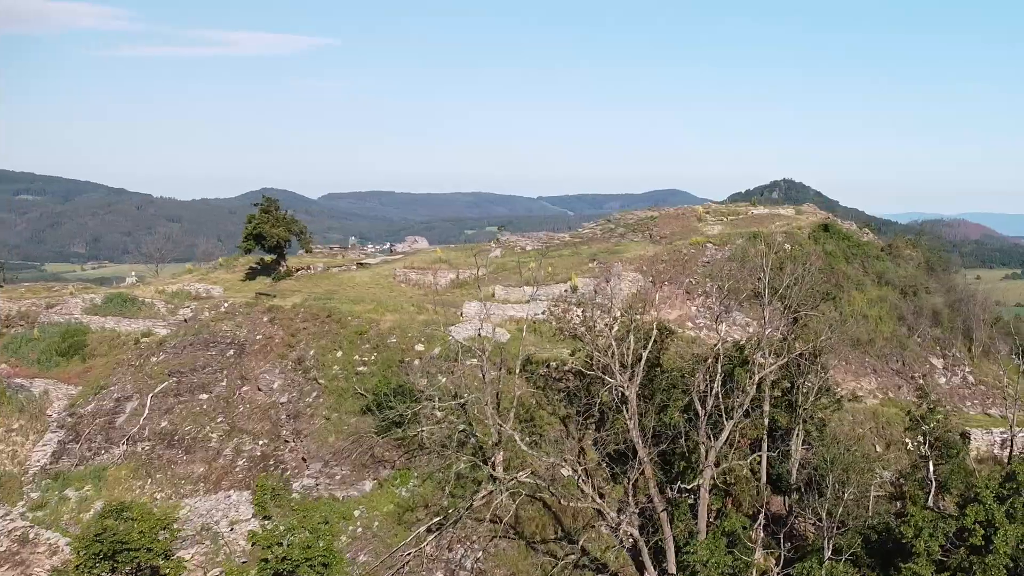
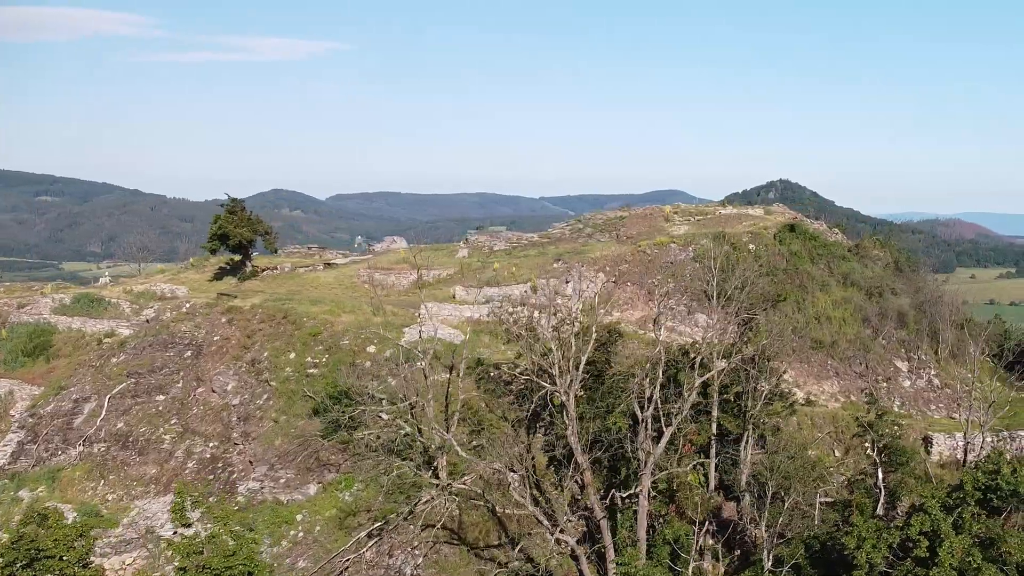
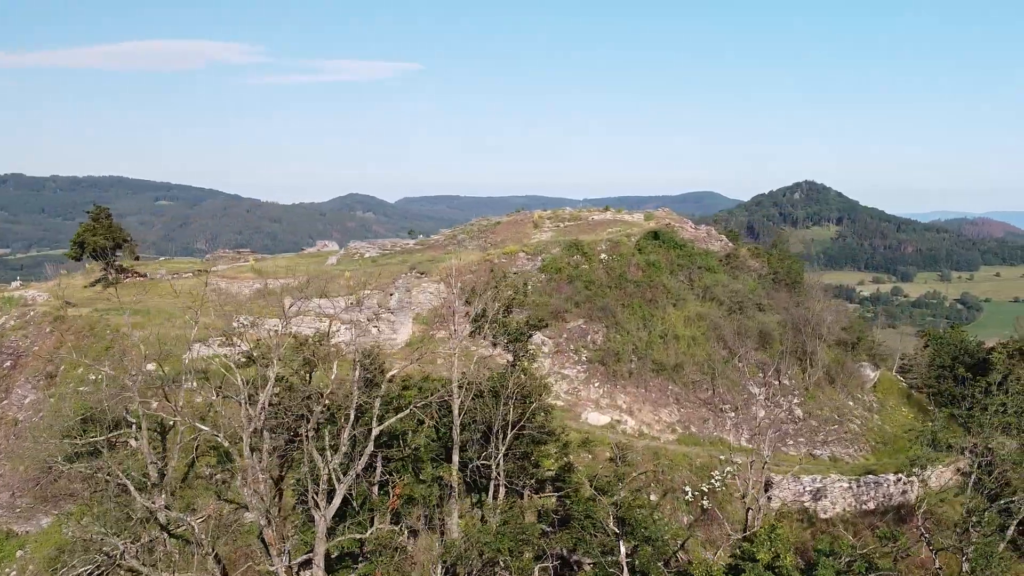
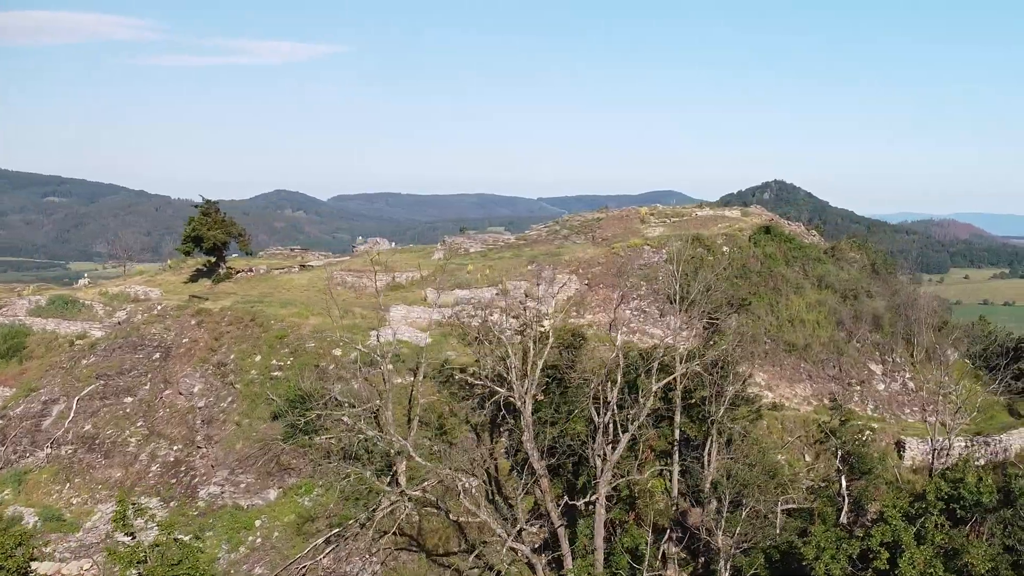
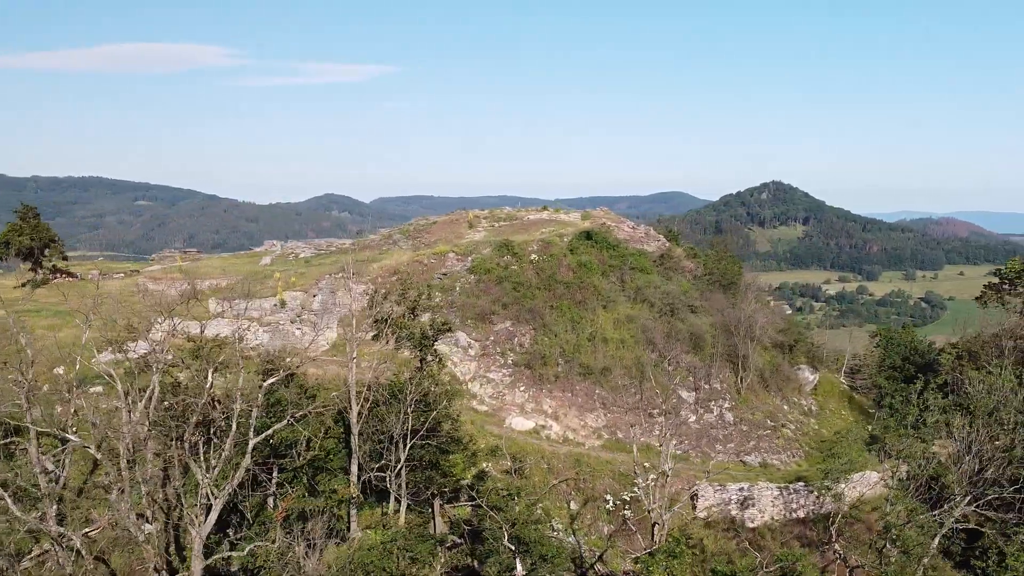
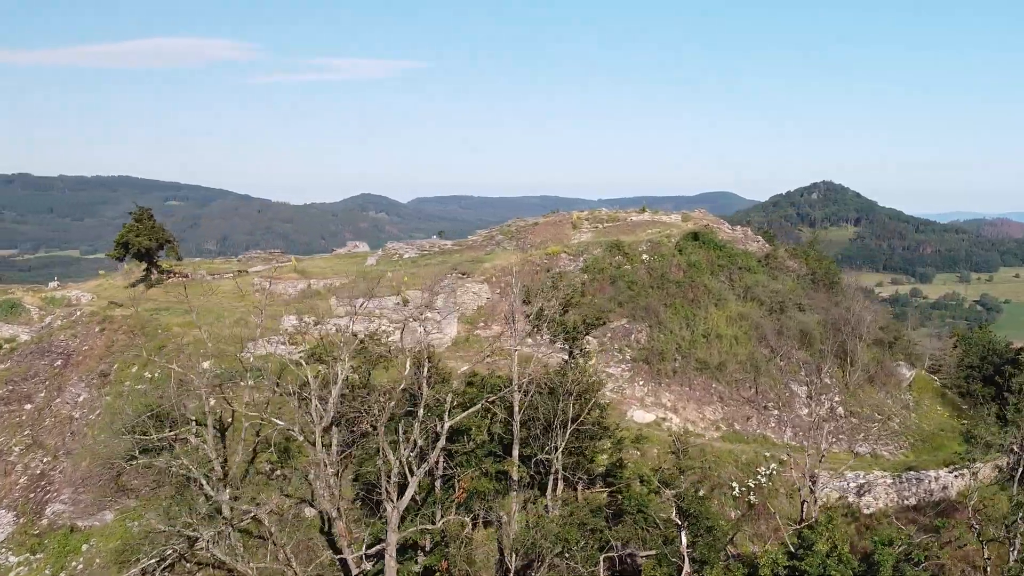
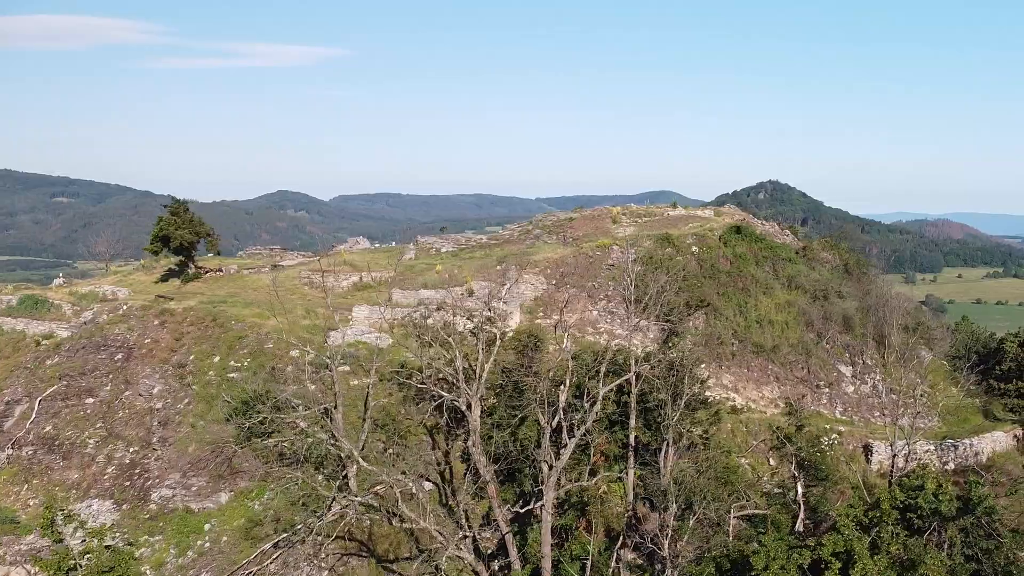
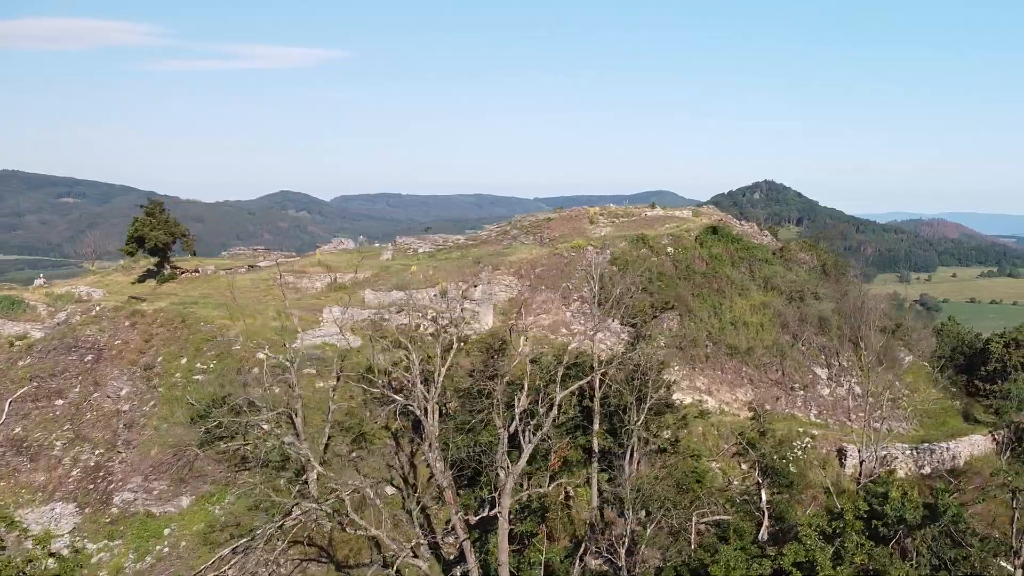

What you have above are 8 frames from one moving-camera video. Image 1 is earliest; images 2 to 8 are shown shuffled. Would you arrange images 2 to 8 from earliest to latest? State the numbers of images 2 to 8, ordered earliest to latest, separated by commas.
2, 4, 7, 8, 6, 3, 5
